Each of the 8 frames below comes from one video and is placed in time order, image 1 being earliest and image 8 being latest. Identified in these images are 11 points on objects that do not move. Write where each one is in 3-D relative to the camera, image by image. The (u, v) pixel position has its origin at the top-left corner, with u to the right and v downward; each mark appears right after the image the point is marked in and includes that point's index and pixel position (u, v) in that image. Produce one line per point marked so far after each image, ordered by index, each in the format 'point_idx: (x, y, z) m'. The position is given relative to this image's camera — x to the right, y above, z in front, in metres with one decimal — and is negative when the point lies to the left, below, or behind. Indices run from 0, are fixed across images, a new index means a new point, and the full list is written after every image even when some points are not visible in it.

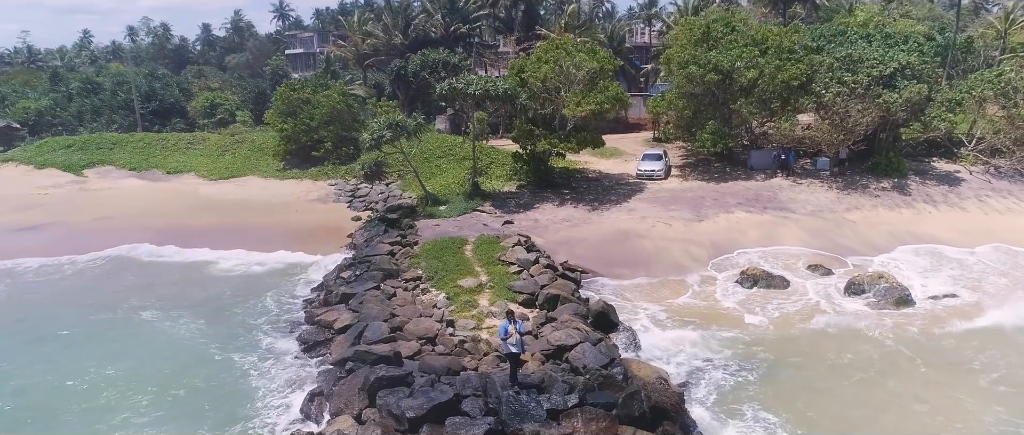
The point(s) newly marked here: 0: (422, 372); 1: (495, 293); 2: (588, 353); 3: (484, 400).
0: (-1.6, -2.8, +13.1) m
1: (-0.5, -2.0, +18.6) m
2: (+1.5, -2.6, +13.5) m
3: (-0.4, -2.9, +11.5) m
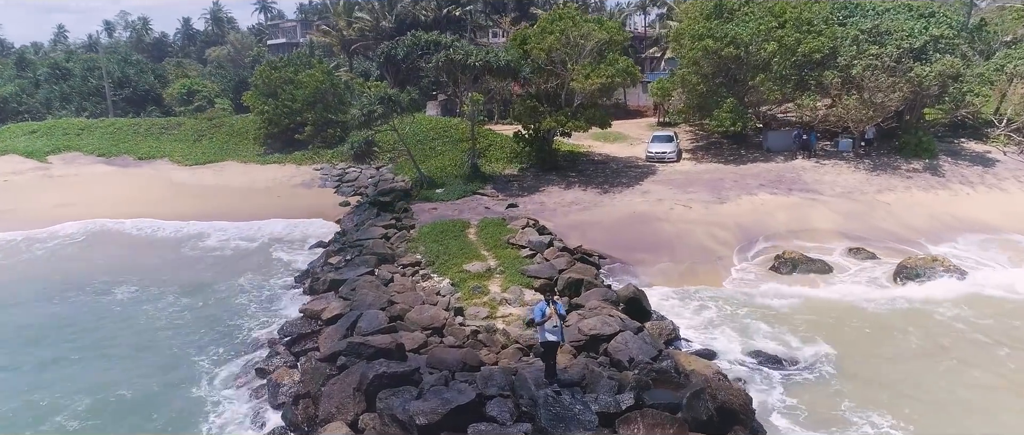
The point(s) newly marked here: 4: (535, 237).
0: (-1.2, -2.2, +10.7) m
1: (-0.2, -1.4, +16.2) m
2: (+1.9, -2.0, +11.2) m
3: (+0.1, -2.4, +9.1) m
4: (+0.6, -0.5, +18.8) m
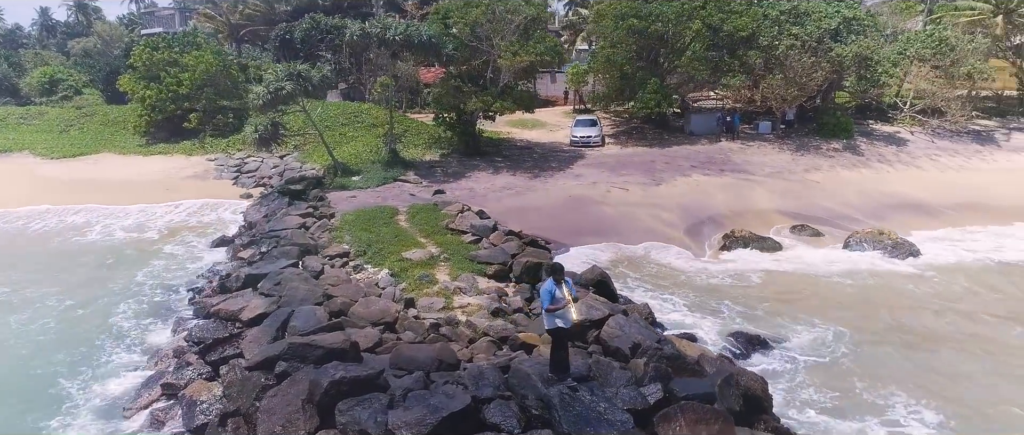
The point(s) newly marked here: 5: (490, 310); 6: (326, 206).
0: (-1.3, -1.8, +8.7) m
1: (-1.2, -1.0, +14.3) m
2: (+1.6, -1.5, +9.7) m
3: (+0.1, -1.9, +7.3) m
4: (-0.8, -0.1, +17.0) m
5: (-0.3, -1.5, +11.7) m
6: (-5.2, +0.3, +19.9) m
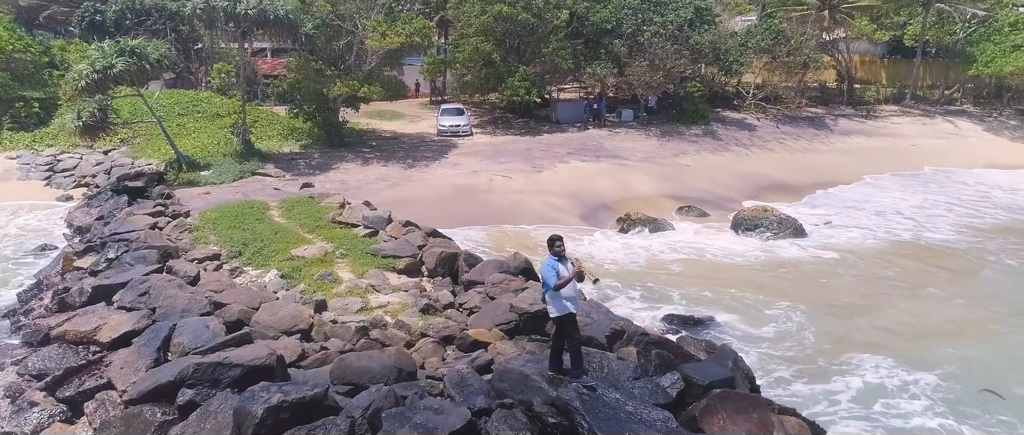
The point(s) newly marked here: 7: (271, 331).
0: (-1.6, -1.6, +7.0) m
1: (-2.8, -0.8, +12.5) m
2: (+1.1, -1.2, +8.6) m
3: (+0.1, -1.6, +6.0) m
4: (-3.1, +0.1, +15.2) m
5: (-1.3, -1.3, +10.1) m
6: (-7.9, +0.3, +17.0) m
7: (-3.0, -1.4, +8.9) m
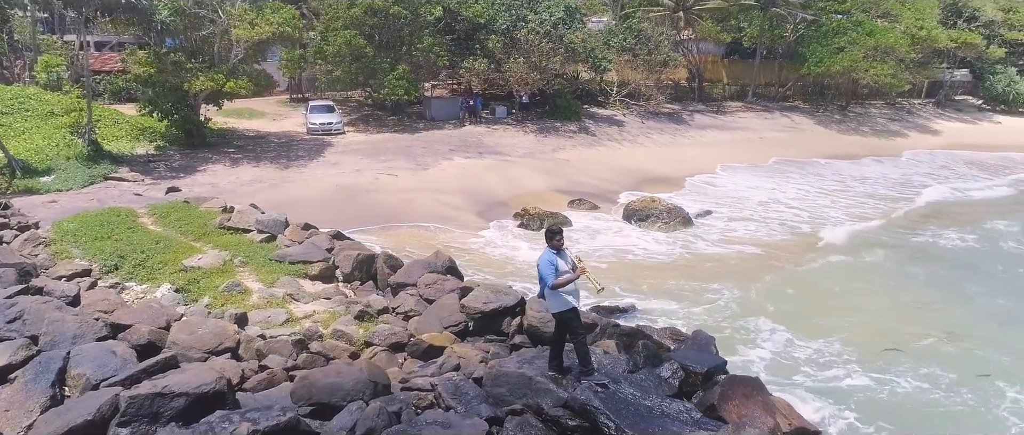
0: (-1.7, -1.6, +6.2) m
1: (-4.0, -0.8, +11.3) m
2: (+0.6, -1.1, +8.3) m
3: (+0.2, -1.6, +5.6) m
4: (-4.9, 0.0, +13.9) m
5: (-2.1, -1.3, +9.3) m
6: (-10.0, 0.0, +14.6) m
7: (-3.4, -1.5, +7.7) m
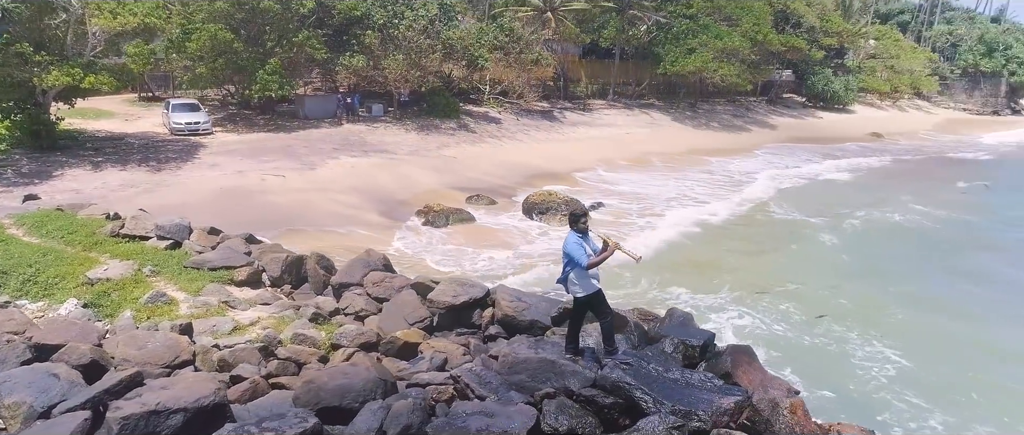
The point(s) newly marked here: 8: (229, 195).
0: (-1.5, -1.5, +5.8) m
1: (-4.9, -0.9, +10.4) m
2: (+0.2, -1.0, +8.4) m
3: (+0.5, -1.4, +5.6) m
4: (-6.3, -0.1, +12.7) m
5: (-2.5, -1.2, +8.8) m
6: (-11.5, -0.2, +12.4) m
7: (-3.6, -1.5, +7.0) m
8: (-7.1, +0.6, +18.1) m
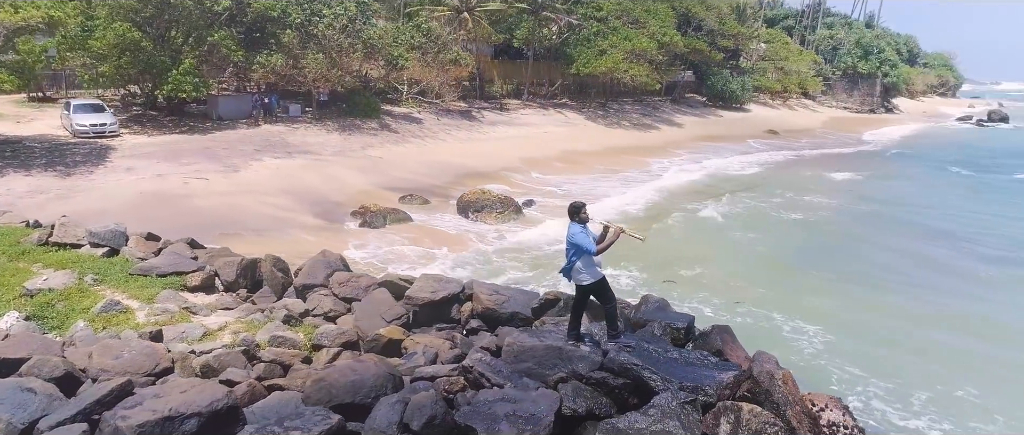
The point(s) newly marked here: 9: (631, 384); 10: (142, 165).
0: (-1.4, -1.5, +5.8) m
1: (-5.3, -0.9, +9.9) m
2: (0.0, -0.9, +8.6) m
3: (+0.6, -1.4, +5.9) m
4: (-7.1, -0.2, +12.0) m
5: (-2.8, -1.2, +8.6) m
6: (-12.2, -0.5, +11.0) m
7: (-3.6, -1.5, +6.7) m
8: (-8.6, +0.4, +17.2) m
9: (+1.0, -1.4, +5.9) m
10: (-10.2, +1.4, +19.7) m
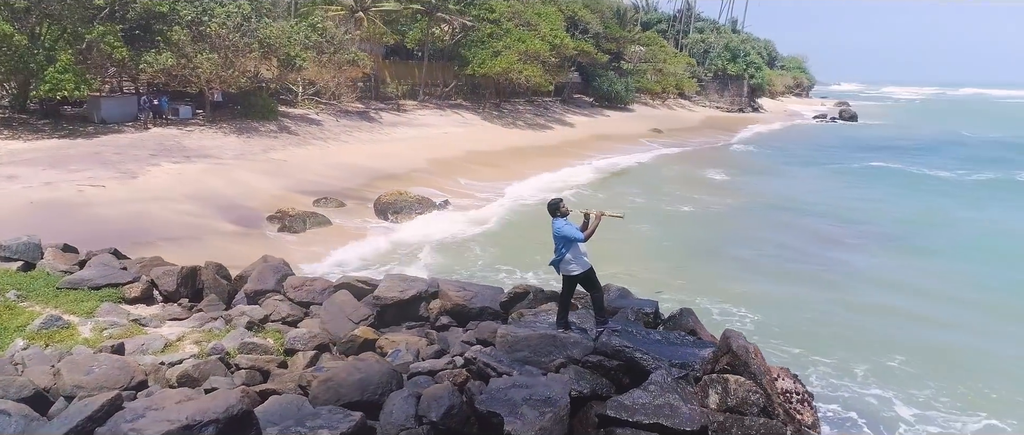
0: (-1.3, -1.5, +5.9) m
1: (-5.9, -1.1, +9.3) m
2: (-0.5, -0.9, +8.9) m
3: (+0.6, -1.3, +6.3) m
4: (-8.0, -0.4, +11.1) m
5: (-3.2, -1.3, +8.5) m
6: (-12.8, -0.8, +9.2) m
7: (-3.6, -1.6, +6.4) m
8: (-10.4, +0.2, +16.0) m
9: (+1.0, -1.3, +6.3) m
10: (-12.3, +1.1, +18.2) m
